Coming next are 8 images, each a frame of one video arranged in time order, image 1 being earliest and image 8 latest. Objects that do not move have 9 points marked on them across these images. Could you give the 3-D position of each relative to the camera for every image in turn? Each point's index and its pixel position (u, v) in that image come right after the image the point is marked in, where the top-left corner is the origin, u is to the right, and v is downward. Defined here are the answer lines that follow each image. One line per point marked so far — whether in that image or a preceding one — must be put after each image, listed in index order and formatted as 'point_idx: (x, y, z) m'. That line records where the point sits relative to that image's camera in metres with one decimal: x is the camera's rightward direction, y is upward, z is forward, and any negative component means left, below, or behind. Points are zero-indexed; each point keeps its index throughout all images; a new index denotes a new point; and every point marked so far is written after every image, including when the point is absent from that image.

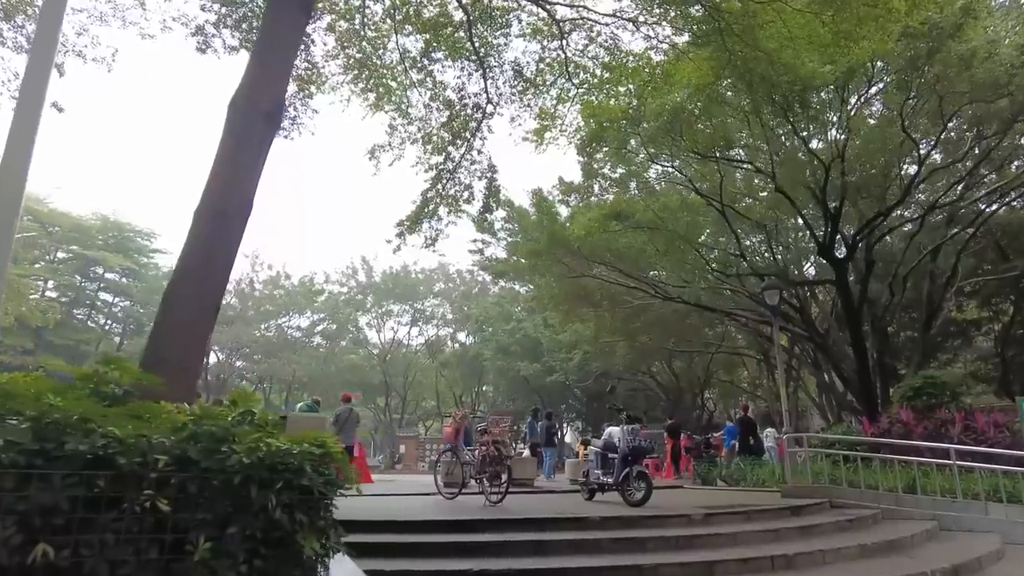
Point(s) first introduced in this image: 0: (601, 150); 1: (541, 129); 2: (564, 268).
0: (+1.7, +2.7, +14.5) m
1: (+0.5, +2.8, +13.0) m
2: (+1.1, +0.4, +16.1) m
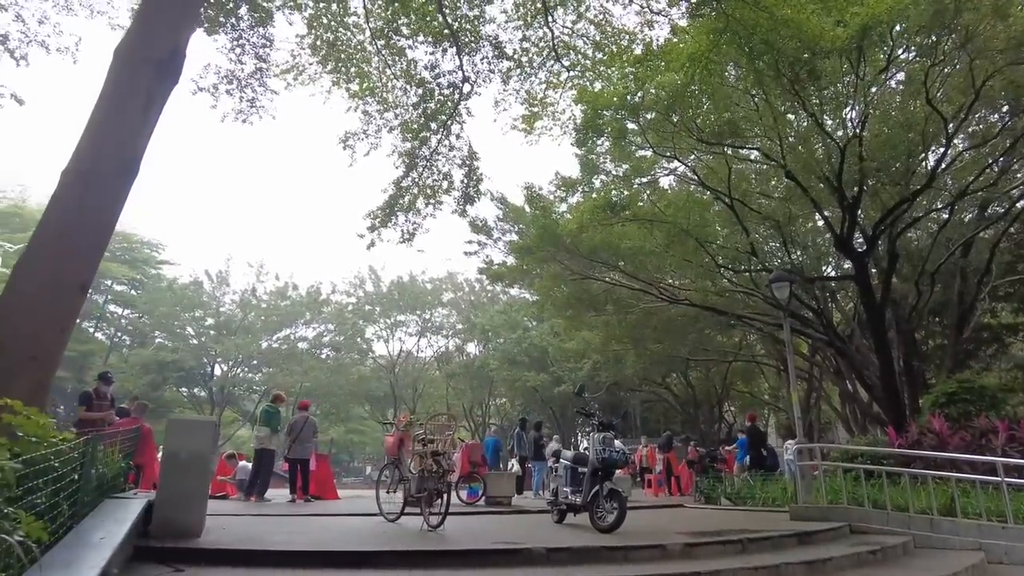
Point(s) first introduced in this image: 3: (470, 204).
0: (+1.6, +2.7, +13.5) m
1: (+0.3, +2.8, +12.0) m
2: (+1.0, +0.4, +15.1) m
3: (-0.7, +1.3, +11.1) m
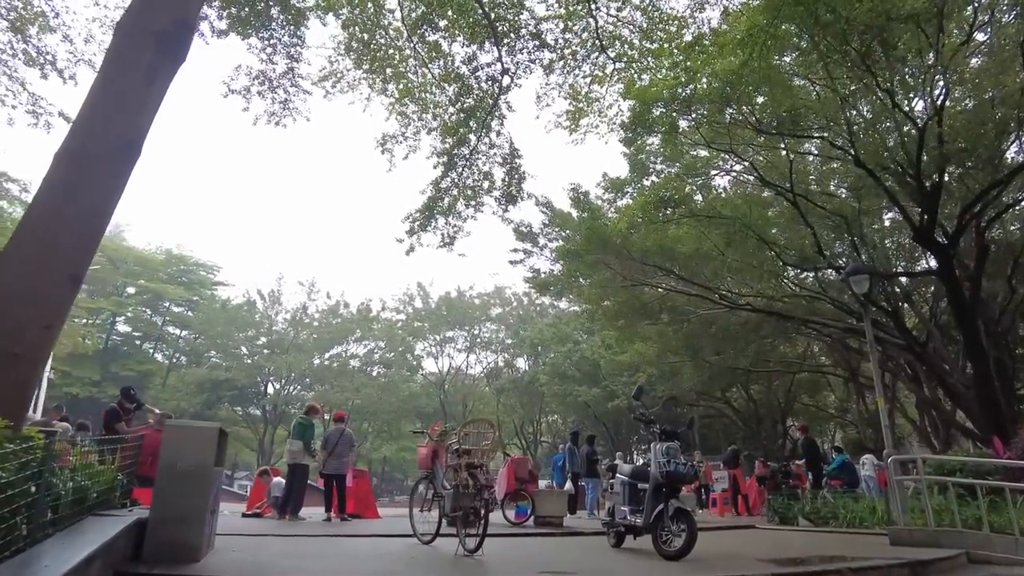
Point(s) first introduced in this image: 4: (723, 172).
0: (+2.4, +2.6, +12.7) m
1: (+1.0, +2.8, +11.4) m
2: (+2.0, +0.2, +14.3) m
3: (0.0, +1.2, +10.5) m
4: (+3.7, +1.9, +13.2) m
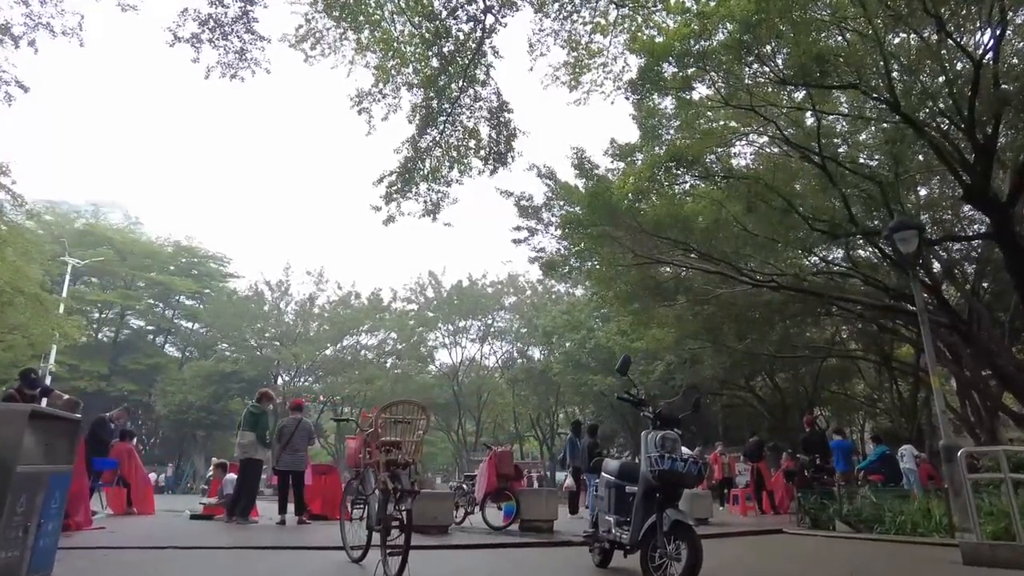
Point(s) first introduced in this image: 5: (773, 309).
0: (+2.3, +3.0, +11.5) m
1: (+0.9, +3.1, +10.2) m
2: (+2.0, +0.6, +13.1) m
3: (-0.1, +1.6, +9.4) m
4: (+3.7, +2.3, +11.9) m
5: (+5.1, -0.4, +14.5) m
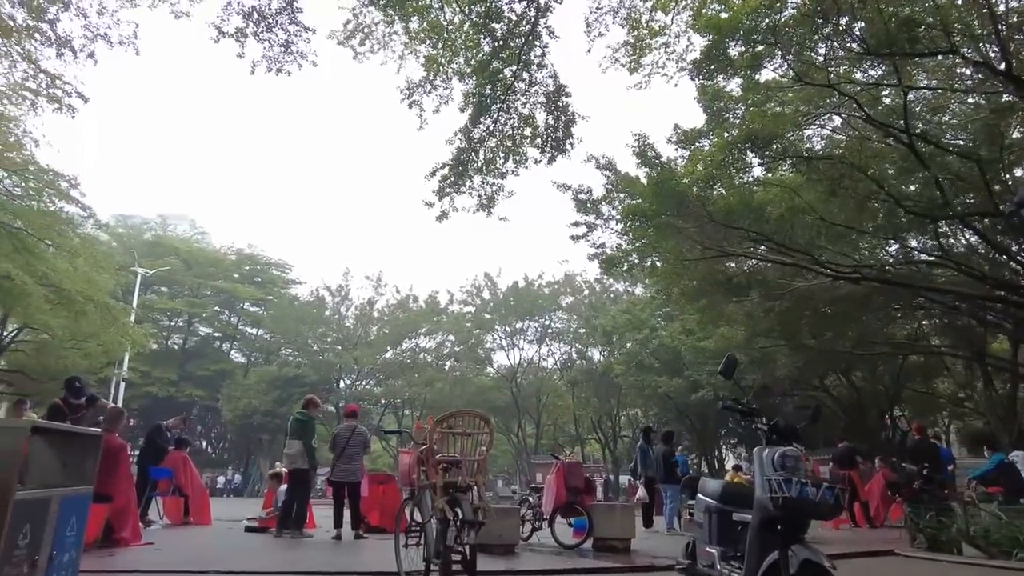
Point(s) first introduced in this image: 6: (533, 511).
0: (+3.1, +3.1, +10.8) m
1: (+1.6, +3.2, +9.5) m
2: (+3.0, +0.7, +12.4) m
3: (+0.6, +1.6, +8.8) m
4: (+4.6, +2.4, +11.1) m
5: (+6.2, -0.3, +13.5) m
6: (+0.3, -3.1, +10.3) m
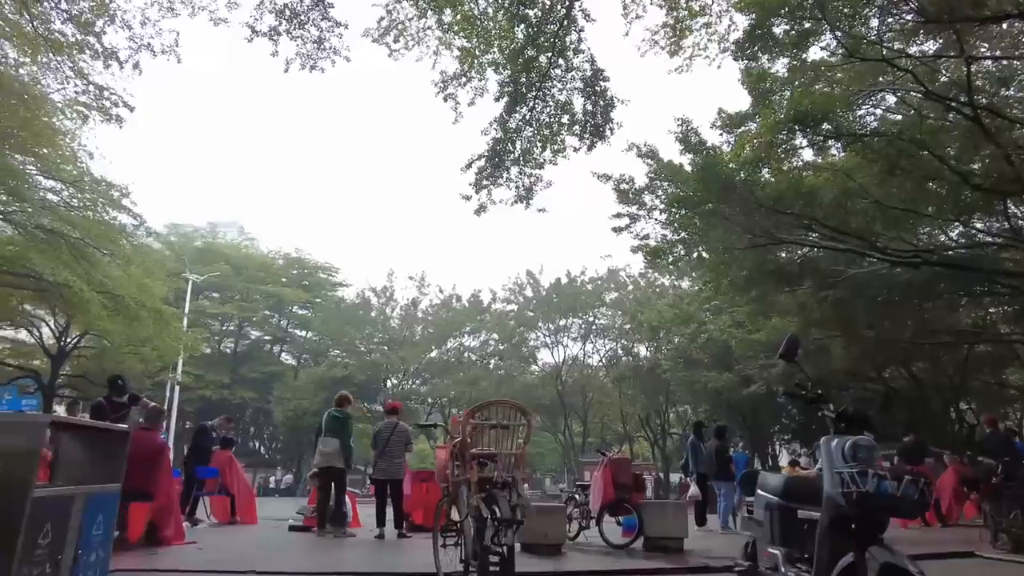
0: (+3.6, +3.2, +10.4) m
1: (+2.1, +3.3, +9.2) m
2: (+3.6, +0.9, +12.0) m
3: (+1.0, +1.7, +8.5) m
4: (+5.1, +2.6, +10.6) m
5: (+6.9, -0.1, +12.9) m
6: (+0.9, -3.0, +10.1) m
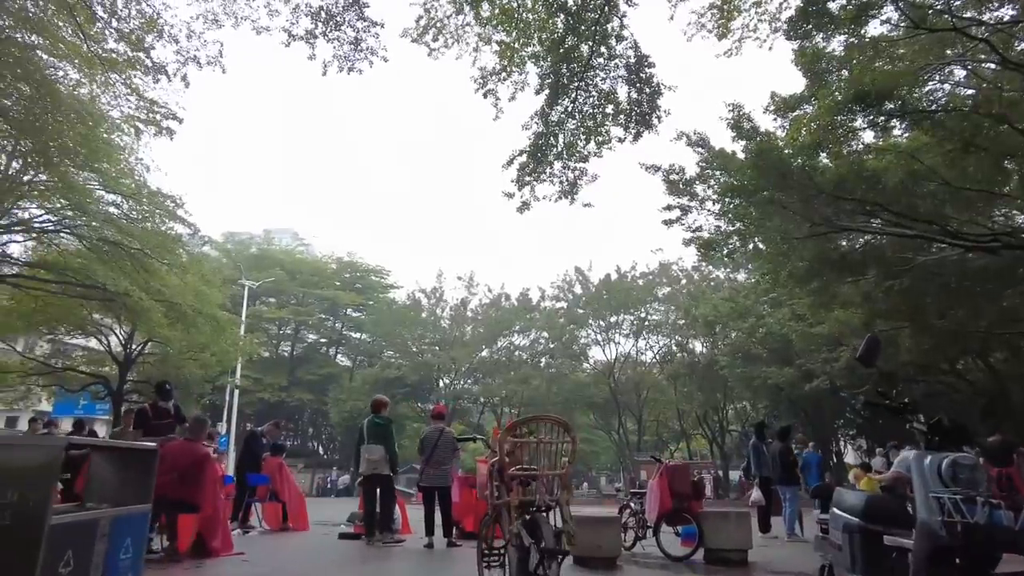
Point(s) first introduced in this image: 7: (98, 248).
0: (+4.2, +3.3, +9.8) m
1: (+2.6, +3.4, +8.8) m
2: (+4.4, +1.0, +11.4) m
3: (+1.5, +1.7, +8.2) m
4: (+5.7, +2.8, +9.9) m
5: (+7.7, +0.2, +12.1) m
6: (+1.6, -3.0, +9.7) m
7: (-10.6, +1.0, +18.9) m
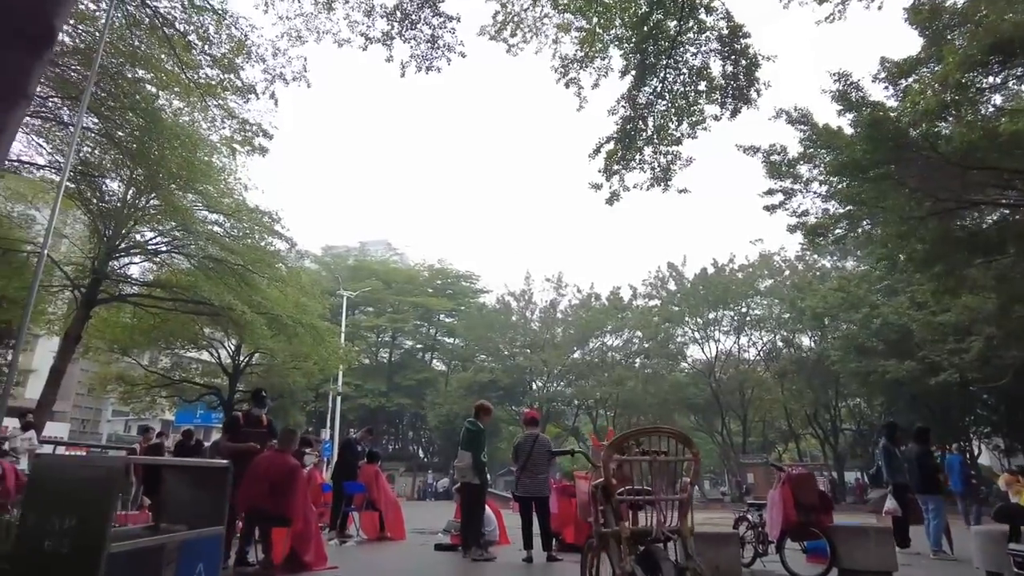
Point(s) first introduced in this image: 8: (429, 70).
0: (+5.2, +3.5, +8.8) m
1: (+3.4, +3.5, +8.0) m
2: (+5.6, +1.2, +10.4) m
3: (+2.4, +1.8, +7.5) m
4: (+6.7, +3.1, +8.8) m
5: (+9.1, +0.5, +10.7) m
6: (+2.9, -2.9, +9.0) m
7: (-8.3, +0.6, +19.6) m
8: (-1.0, +2.8, +9.4) m
